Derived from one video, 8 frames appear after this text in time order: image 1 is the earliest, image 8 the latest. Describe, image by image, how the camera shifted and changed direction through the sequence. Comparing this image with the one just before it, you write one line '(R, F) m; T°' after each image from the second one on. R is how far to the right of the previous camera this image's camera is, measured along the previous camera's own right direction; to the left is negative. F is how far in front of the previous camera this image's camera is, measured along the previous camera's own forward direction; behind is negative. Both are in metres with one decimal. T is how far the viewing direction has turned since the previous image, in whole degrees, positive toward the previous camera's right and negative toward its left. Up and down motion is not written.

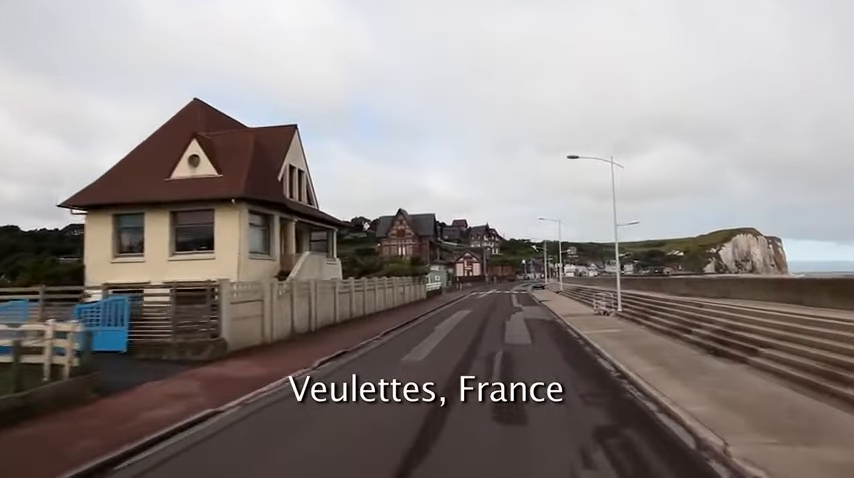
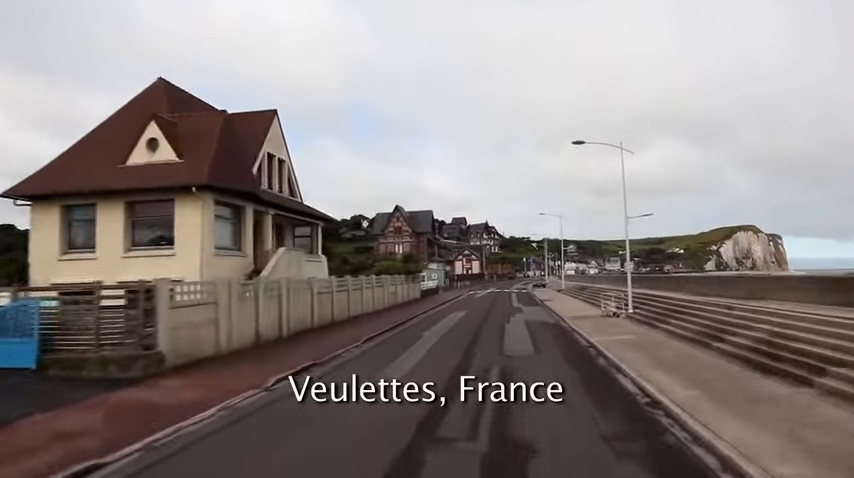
(+0.2, +1.7) m; 0°
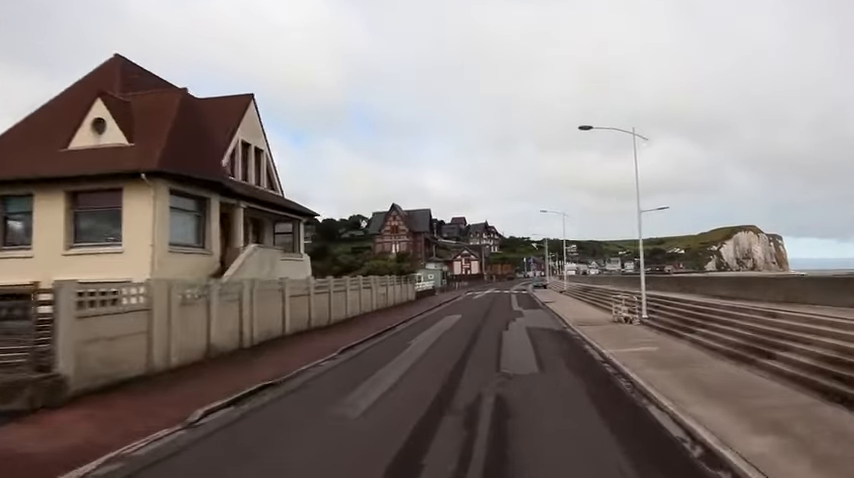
(+0.2, +1.7) m; 0°
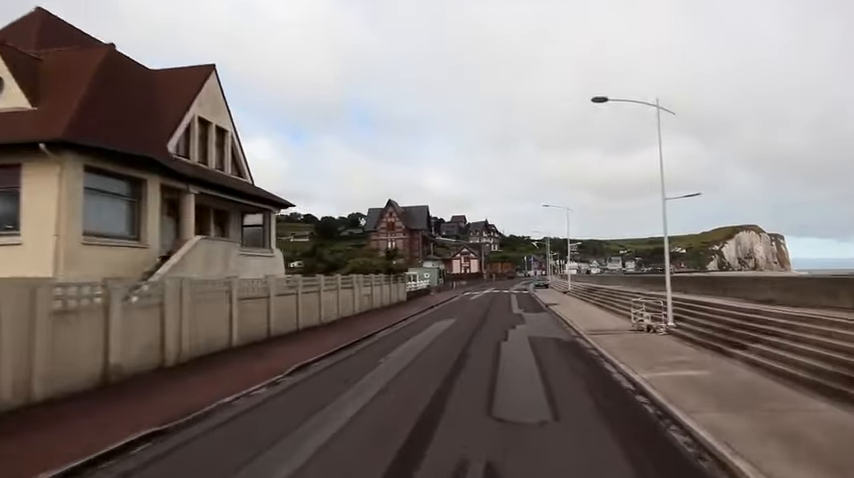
(+0.3, +2.3) m; 0°
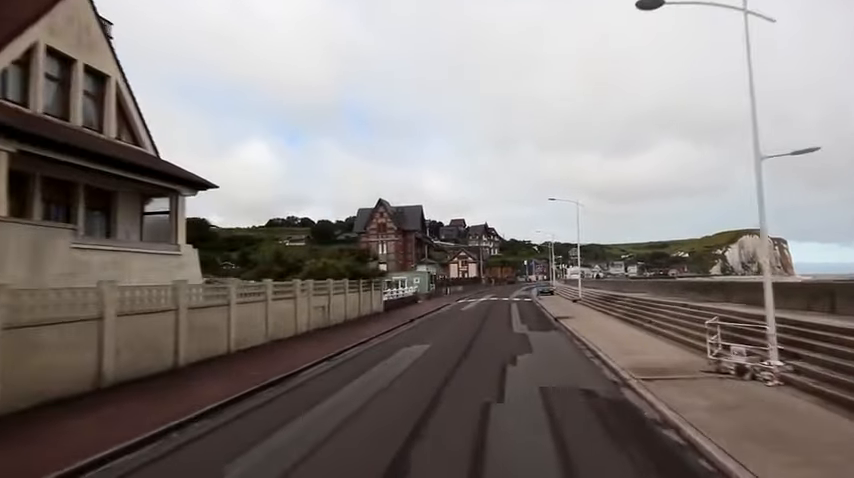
(+0.6, +4.7) m; 0°
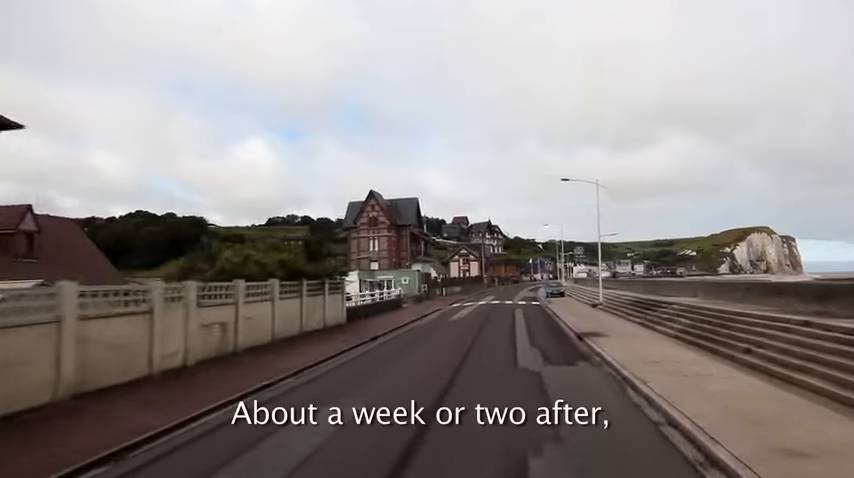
(+0.7, +5.4) m; 0°
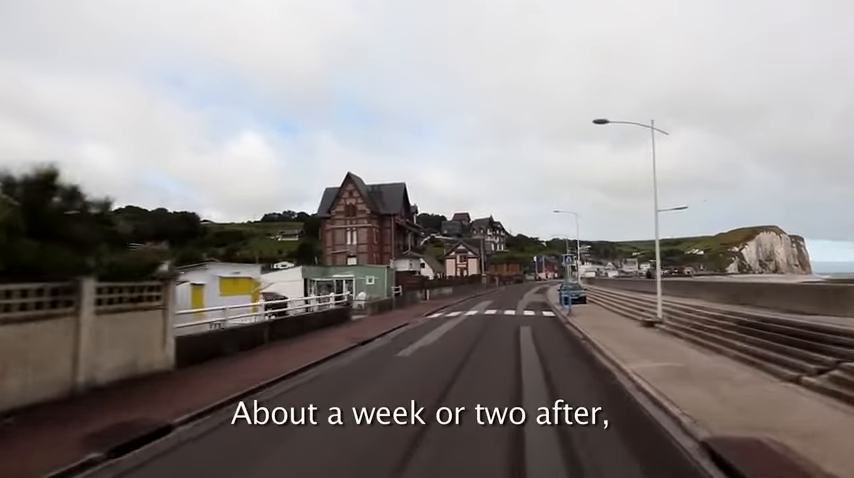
(+1.1, +8.6) m; 0°
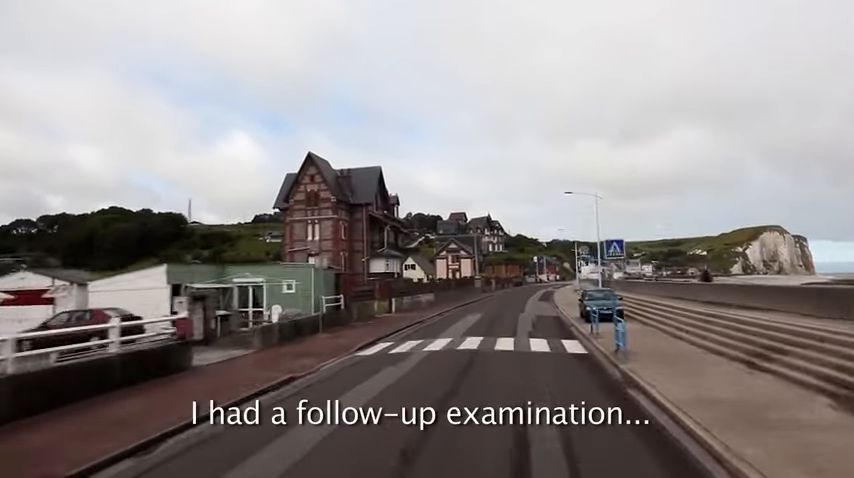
(+1.1, +8.8) m; 0°
